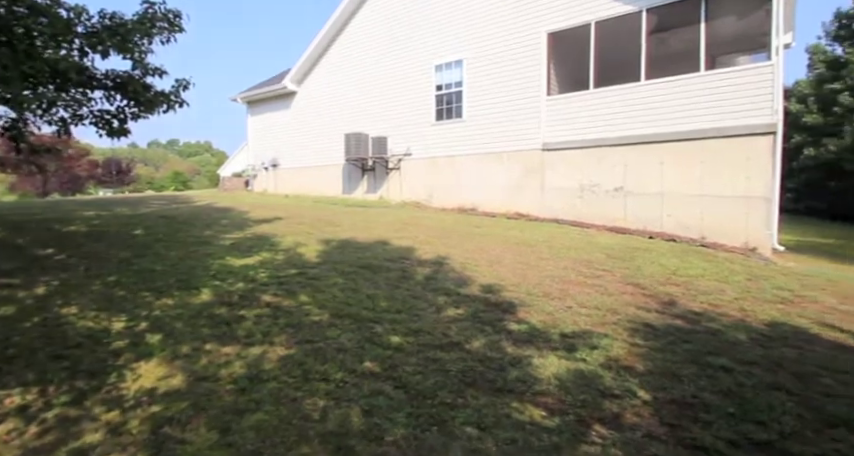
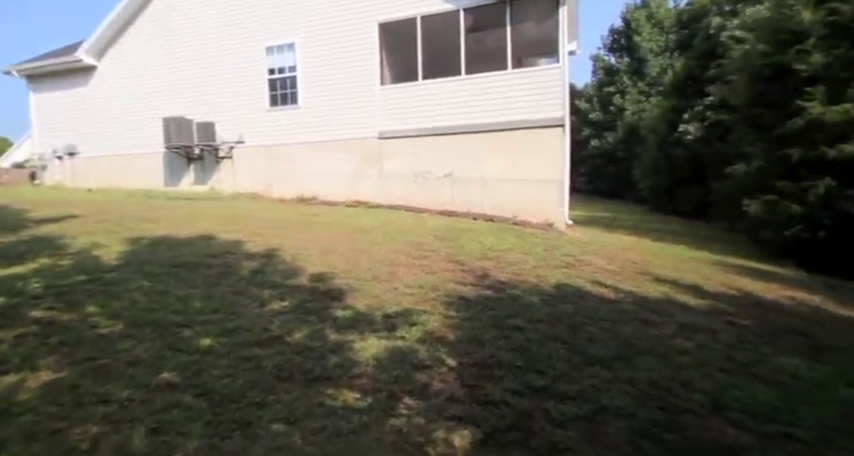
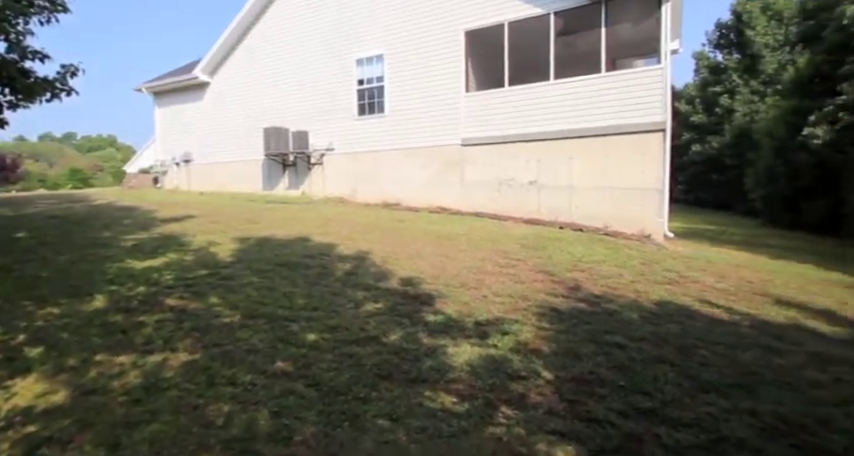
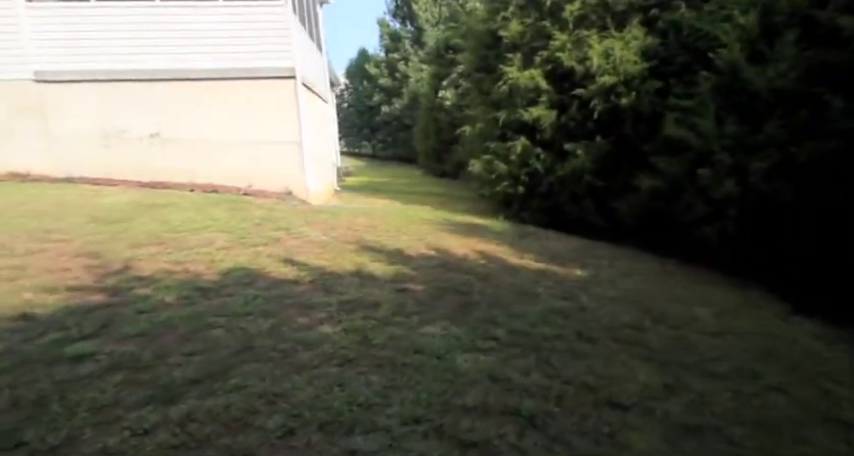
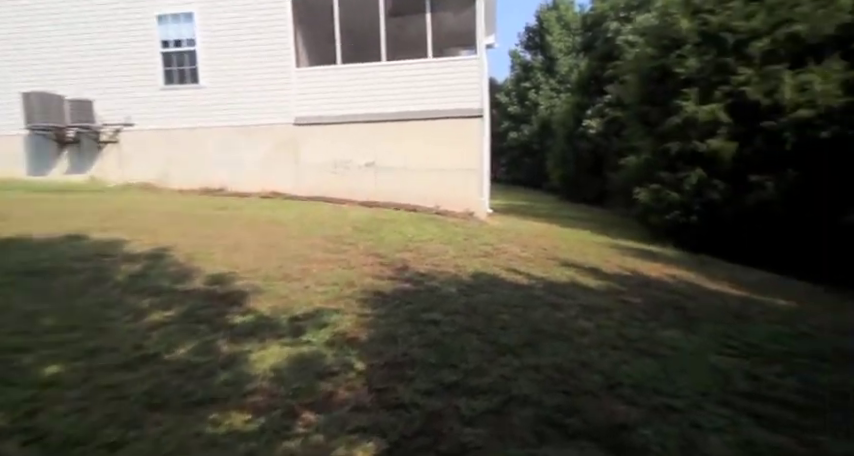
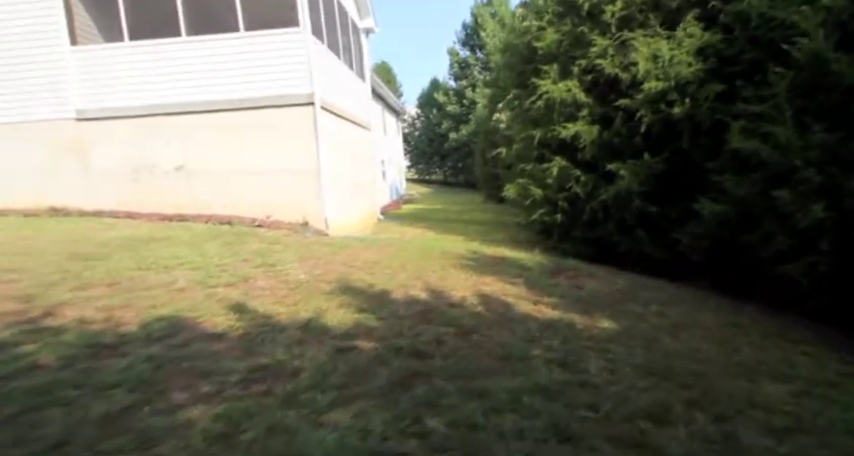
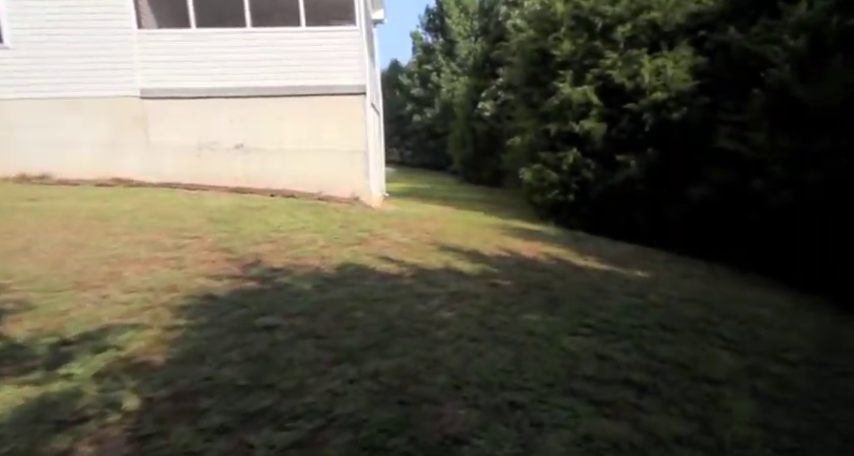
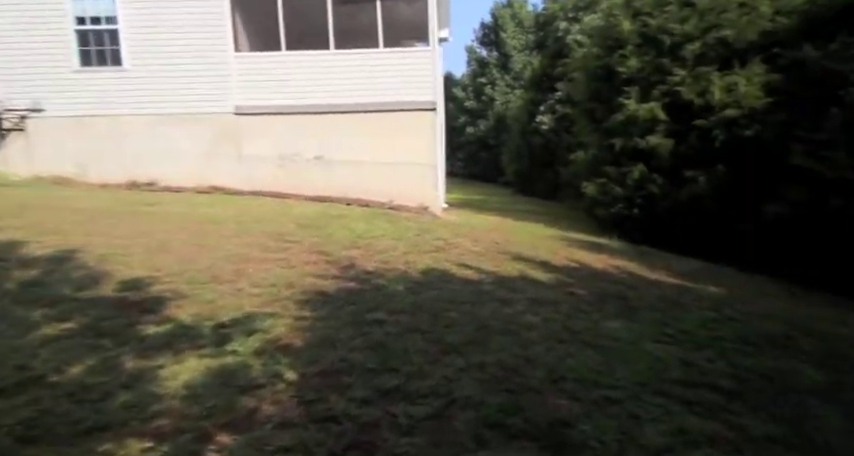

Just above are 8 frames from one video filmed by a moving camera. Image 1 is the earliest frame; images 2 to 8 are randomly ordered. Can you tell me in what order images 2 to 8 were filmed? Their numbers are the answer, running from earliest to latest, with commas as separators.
3, 2, 5, 8, 7, 4, 6
